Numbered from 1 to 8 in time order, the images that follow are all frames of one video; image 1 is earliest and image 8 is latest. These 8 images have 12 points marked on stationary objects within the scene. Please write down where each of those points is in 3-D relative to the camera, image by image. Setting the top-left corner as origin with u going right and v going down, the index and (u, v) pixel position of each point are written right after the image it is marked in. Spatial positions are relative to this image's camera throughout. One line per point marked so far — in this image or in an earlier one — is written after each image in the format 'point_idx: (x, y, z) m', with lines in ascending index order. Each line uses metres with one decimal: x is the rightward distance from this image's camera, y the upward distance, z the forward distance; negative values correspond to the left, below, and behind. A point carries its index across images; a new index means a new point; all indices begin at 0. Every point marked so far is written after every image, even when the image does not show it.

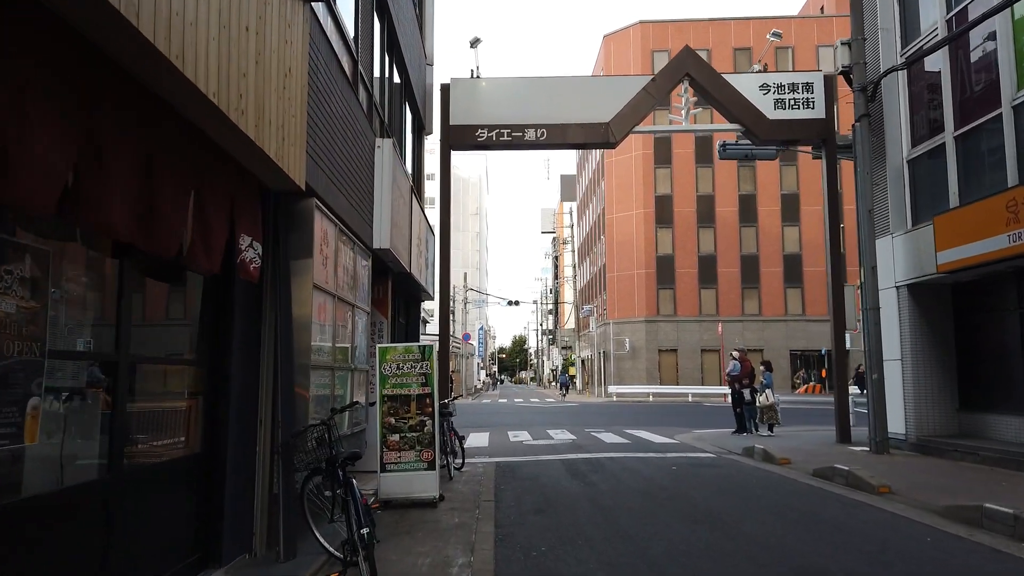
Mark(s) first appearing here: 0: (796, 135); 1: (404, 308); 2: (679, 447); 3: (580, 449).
0: (+5.8, +3.1, +15.4) m
1: (-2.0, -0.4, +14.2) m
2: (+3.3, -3.1, +14.5) m
3: (+1.4, -3.1, +14.7) m
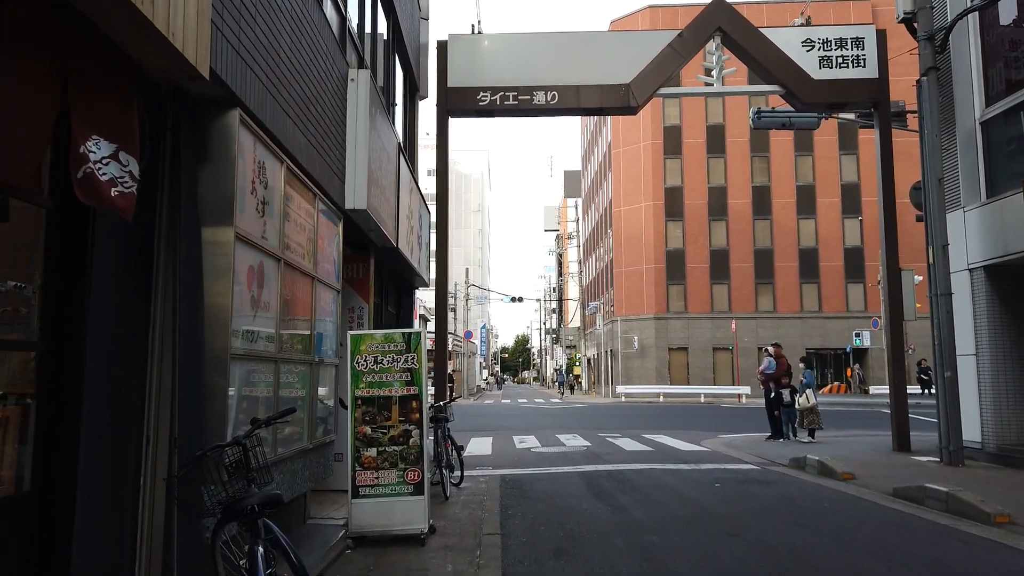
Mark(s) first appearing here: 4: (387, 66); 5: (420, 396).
0: (+5.9, +3.3, +13.4) m
1: (-1.9, -0.1, +12.3) m
2: (+3.4, -2.8, +12.6) m
3: (+1.5, -2.9, +12.8) m
4: (-1.9, +3.4, +11.8) m
5: (-0.9, -1.0, +7.1) m
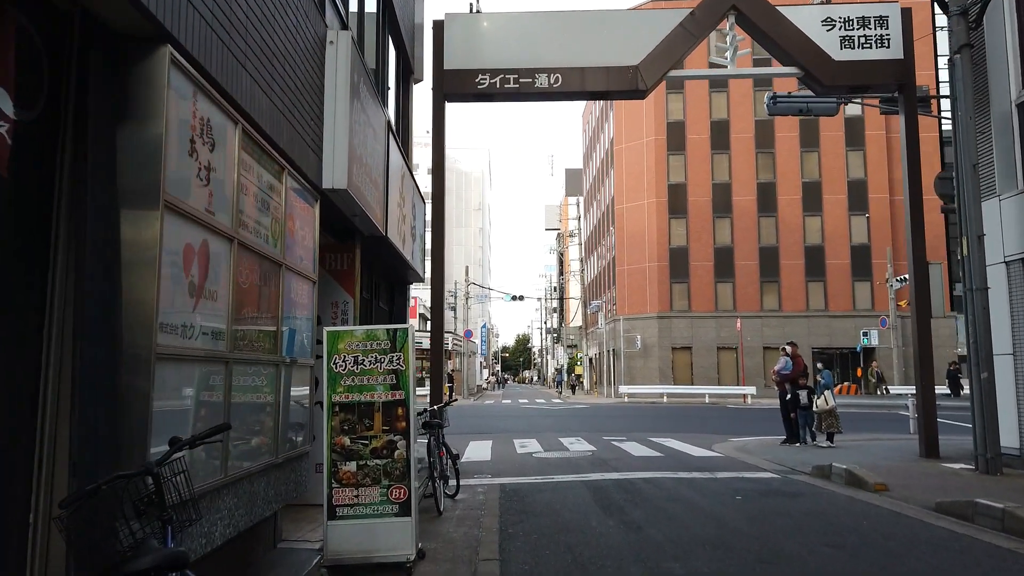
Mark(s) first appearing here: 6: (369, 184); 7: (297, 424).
0: (+5.9, +3.4, +12.6) m
1: (-1.9, 0.0, +11.4) m
2: (+3.4, -2.7, +11.7) m
3: (+1.5, -2.8, +11.9) m
4: (-1.9, +3.5, +10.9) m
5: (-0.9, -1.0, +6.2) m
6: (-1.4, +1.0, +7.6) m
7: (-1.7, -1.1, +6.1) m
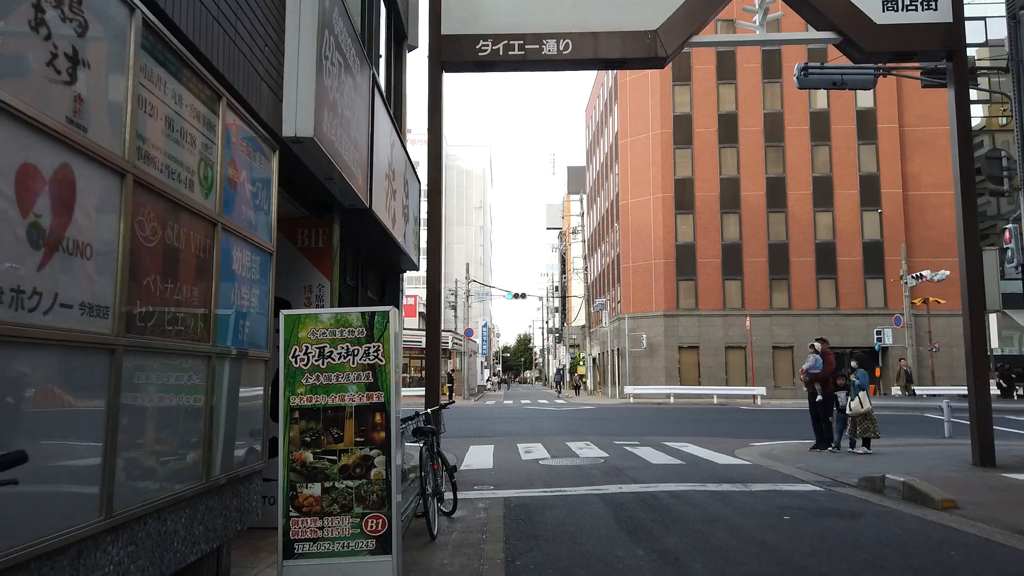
0: (+6.0, +3.6, +11.3) m
1: (-1.9, +0.1, +10.2) m
2: (+3.4, -2.6, +10.5) m
3: (+1.6, -2.6, +10.7) m
4: (-1.8, +3.7, +9.7) m
5: (-0.8, -0.8, +5.0) m
6: (-1.4, +1.2, +6.3) m
7: (-1.7, -0.9, +4.9) m
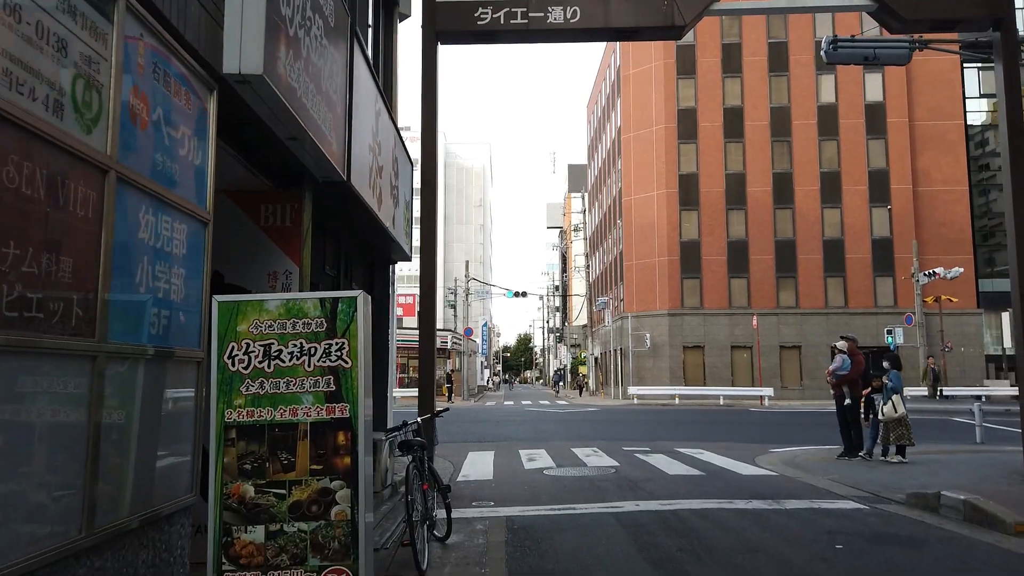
0: (+6.0, +3.7, +10.3) m
1: (-1.8, +0.2, +9.1) m
2: (+3.5, -2.5, +9.4) m
3: (+1.6, -2.5, +9.6) m
4: (-1.8, +3.8, +8.6) m
5: (-0.8, -0.7, +3.9) m
6: (-1.3, +1.3, +5.3) m
7: (-1.7, -0.8, +3.8) m
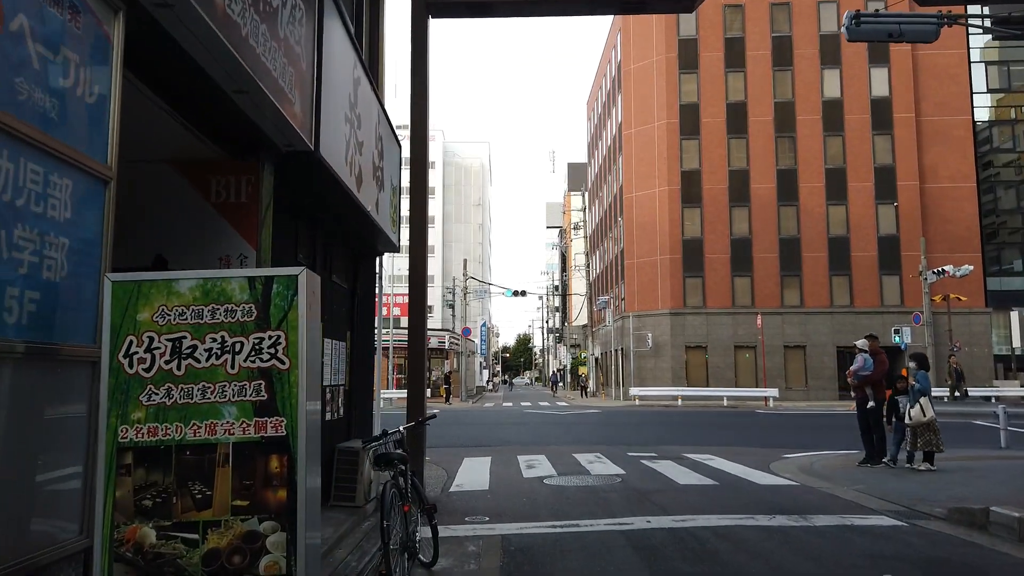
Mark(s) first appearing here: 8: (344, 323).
0: (+5.9, +3.8, +9.4) m
1: (-1.9, +0.3, +8.3) m
2: (+3.4, -2.4, +8.6) m
3: (+1.6, -2.4, +8.8) m
4: (-1.9, +3.9, +7.8) m
5: (-0.8, -0.6, +3.1) m
6: (-1.4, +1.4, +4.4) m
7: (-1.7, -0.7, +3.0) m
8: (-1.9, -0.4, +8.6) m
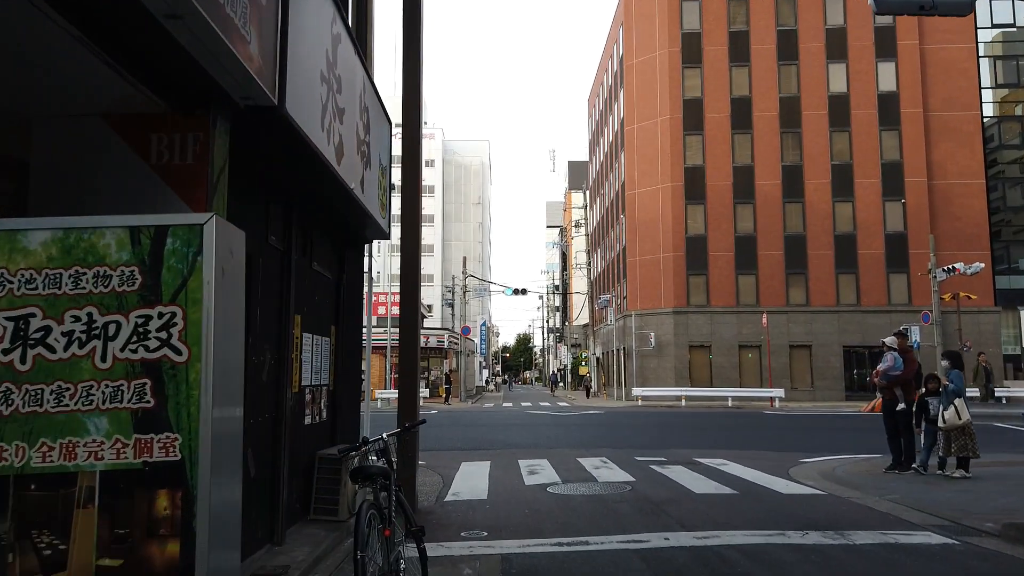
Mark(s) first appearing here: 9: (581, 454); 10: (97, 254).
0: (+6.0, +3.9, +8.6) m
1: (-1.9, +0.4, +7.5) m
2: (+3.4, -2.3, +7.8) m
3: (+1.6, -2.3, +8.0) m
4: (-1.8, +4.0, +6.9) m
5: (-0.8, -0.5, +2.3) m
6: (-1.3, +1.5, +3.6) m
7: (-1.7, -0.6, +2.2) m
8: (-1.9, -0.3, +7.8) m
9: (+1.3, -3.1, +14.2) m
10: (-1.0, +0.1, +1.9) m
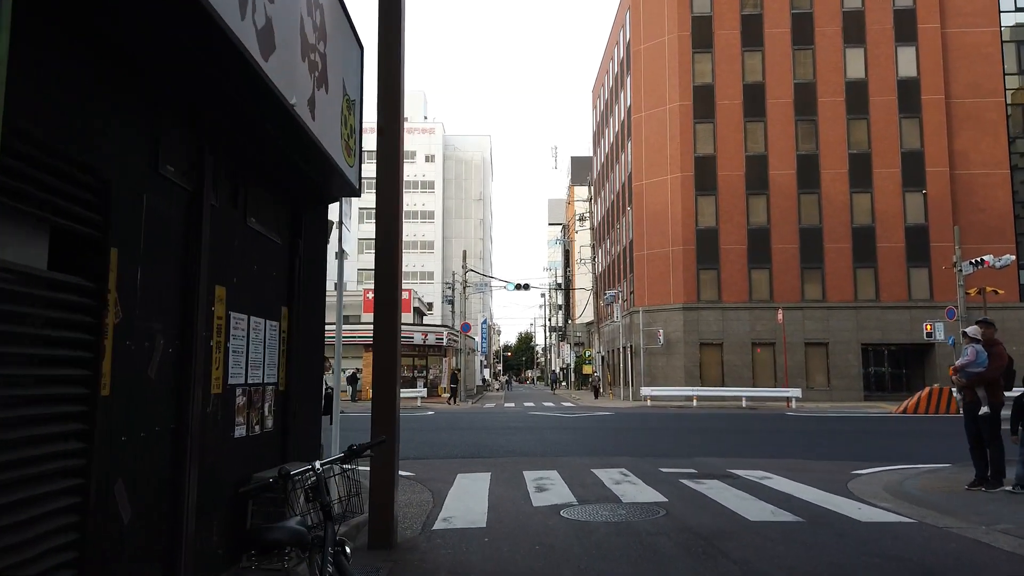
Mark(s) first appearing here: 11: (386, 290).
0: (+6.0, +4.1, +6.8) m
1: (-1.8, +0.7, +5.6) m
2: (+3.5, -2.0, +5.9) m
3: (+1.6, -2.1, +6.1) m
4: (-1.8, +4.2, +5.1) m
5: (-0.8, -0.3, +0.4) m
6: (-1.3, +1.7, +1.8) m
7: (-1.6, -0.4, +0.3) m
8: (-1.8, 0.0, +5.9) m
9: (+1.3, -2.9, +12.3) m
10: (-1.0, +0.3, +0.1) m
11: (-1.1, 0.0, +6.5) m
